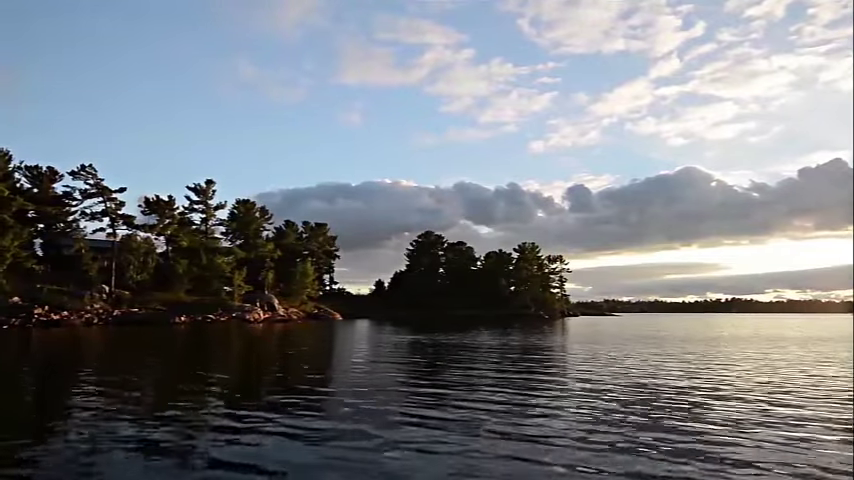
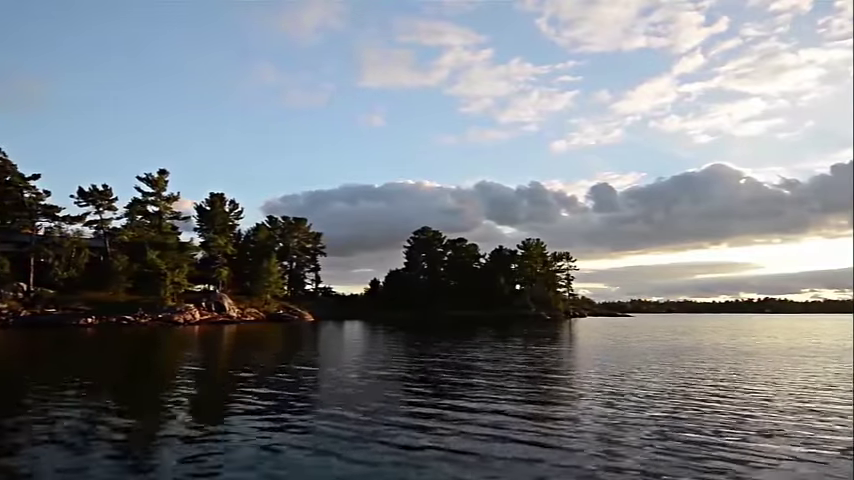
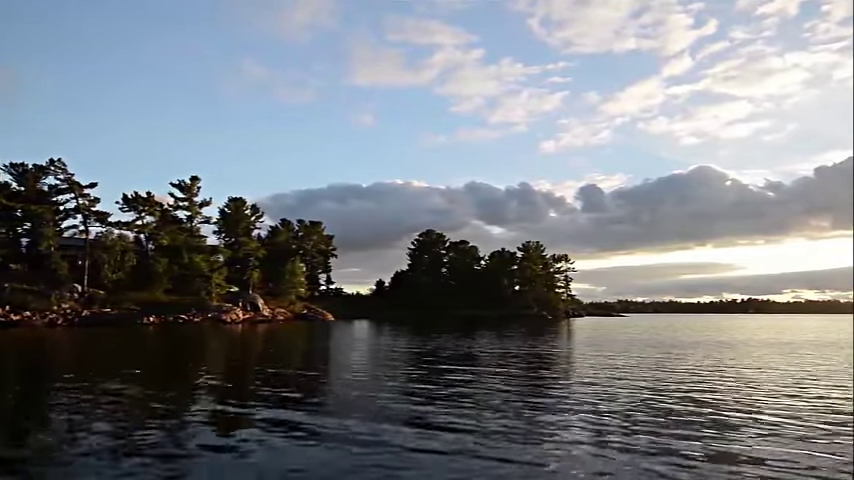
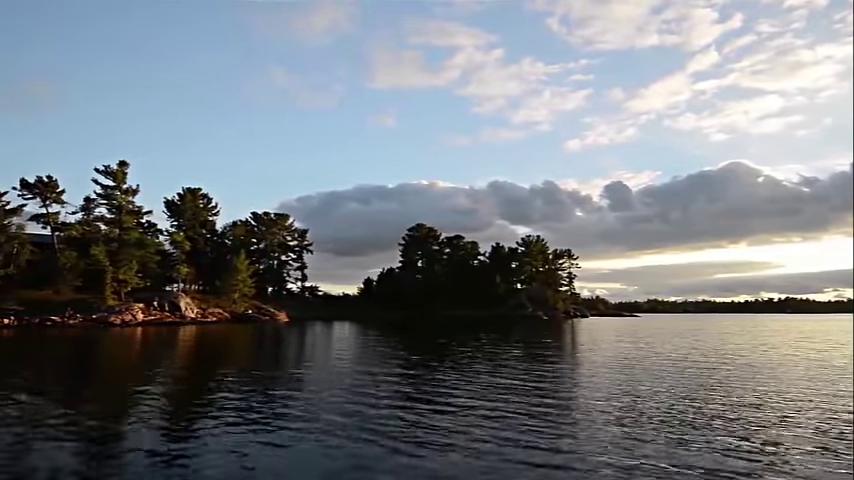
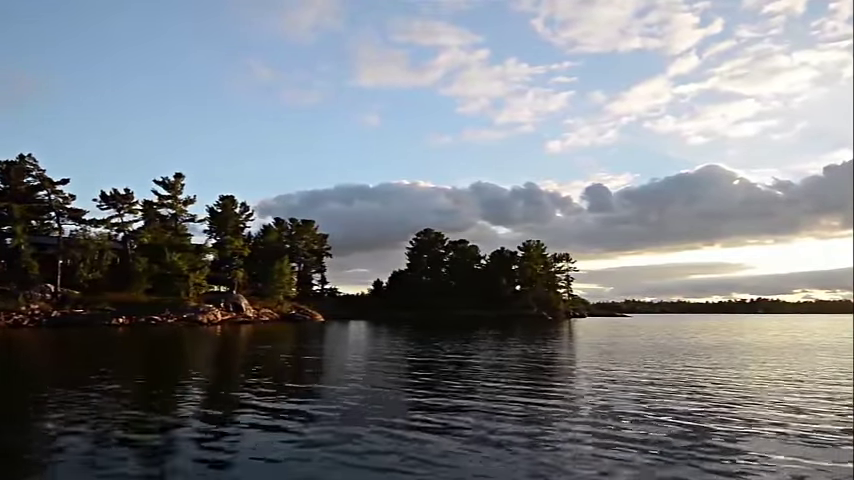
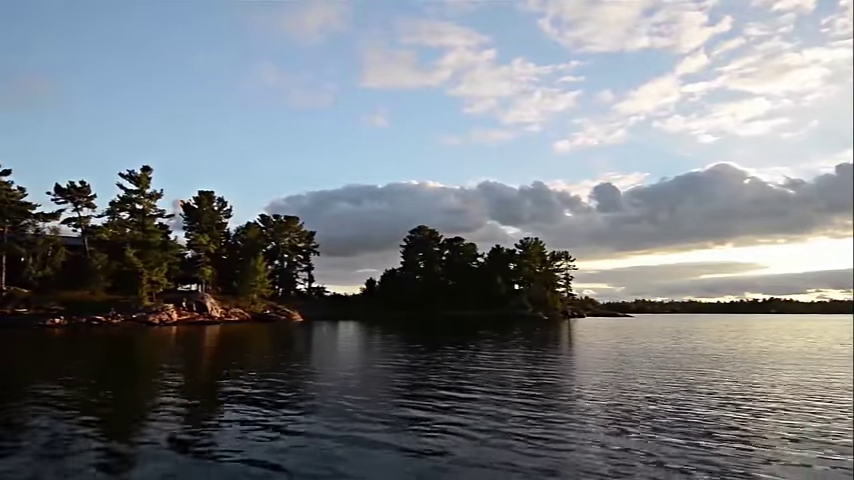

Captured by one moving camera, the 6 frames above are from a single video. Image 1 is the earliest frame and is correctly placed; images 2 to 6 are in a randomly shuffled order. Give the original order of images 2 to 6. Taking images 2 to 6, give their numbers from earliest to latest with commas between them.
3, 5, 2, 6, 4
